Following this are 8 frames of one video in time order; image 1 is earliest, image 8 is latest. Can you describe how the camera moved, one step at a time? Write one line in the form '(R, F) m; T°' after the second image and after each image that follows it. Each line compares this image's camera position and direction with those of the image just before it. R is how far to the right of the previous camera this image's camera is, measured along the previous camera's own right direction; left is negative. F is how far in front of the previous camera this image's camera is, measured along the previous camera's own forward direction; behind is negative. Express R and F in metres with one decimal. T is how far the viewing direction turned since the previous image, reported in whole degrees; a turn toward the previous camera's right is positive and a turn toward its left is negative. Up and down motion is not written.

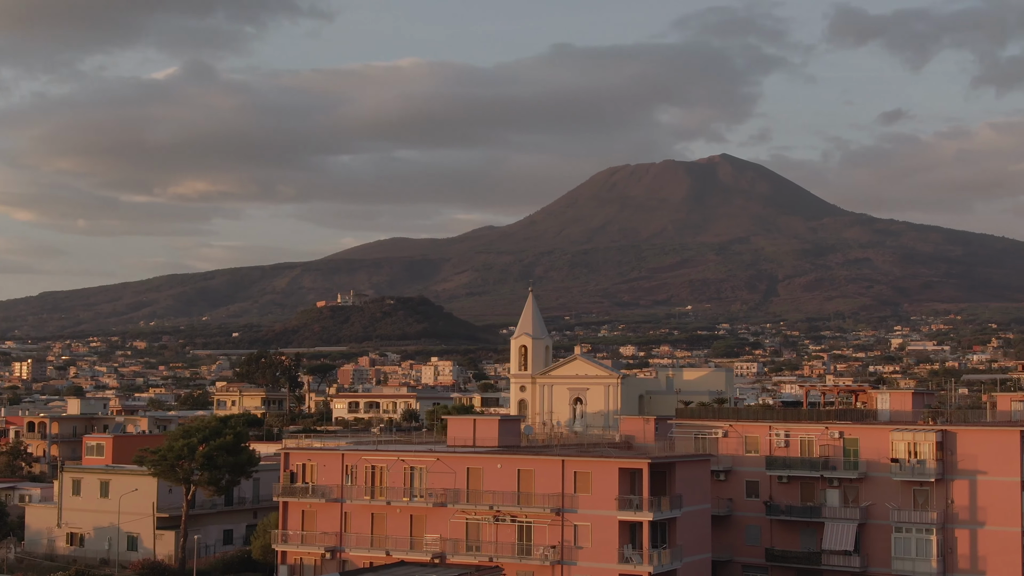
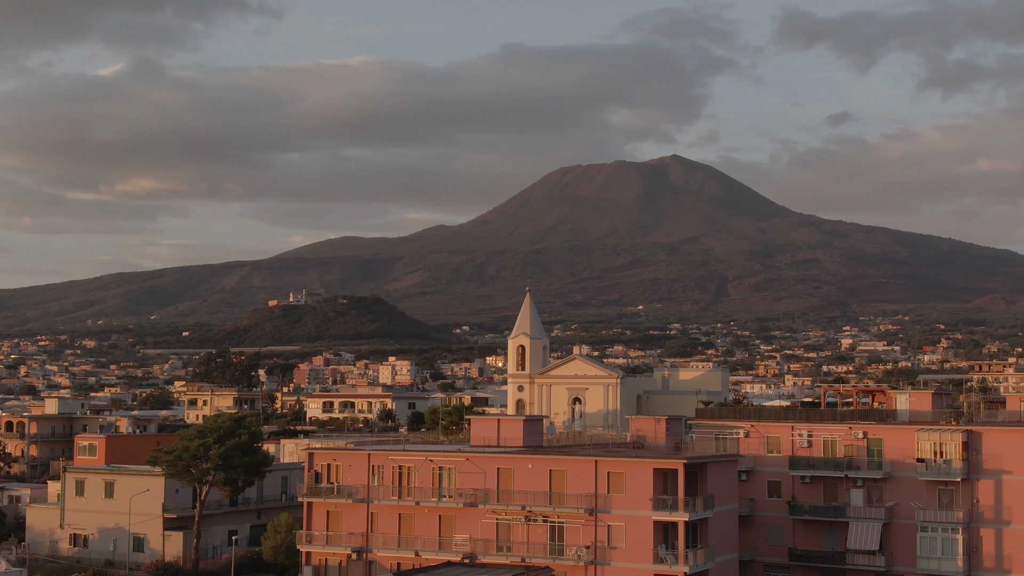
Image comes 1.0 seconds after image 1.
(-2.3, +0.1) m; +2°
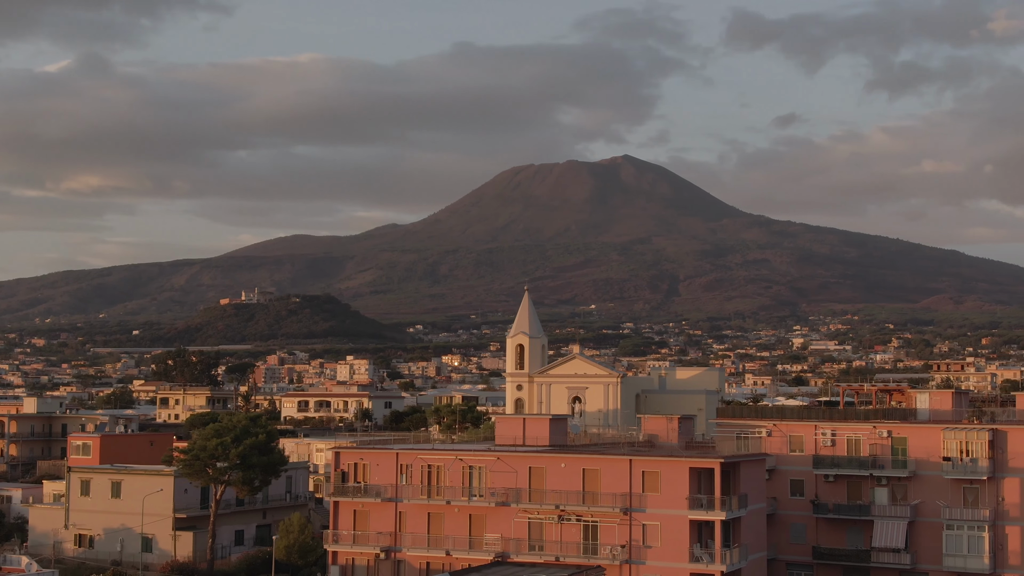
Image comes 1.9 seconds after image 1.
(-2.3, +0.1) m; +2°
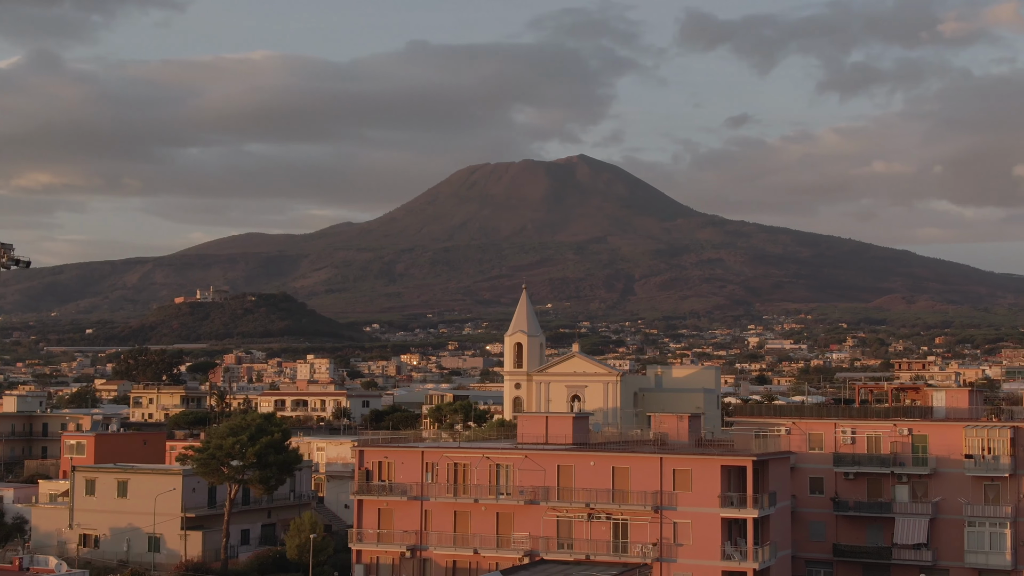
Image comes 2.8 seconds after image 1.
(-2.1, +0.1) m; +2°
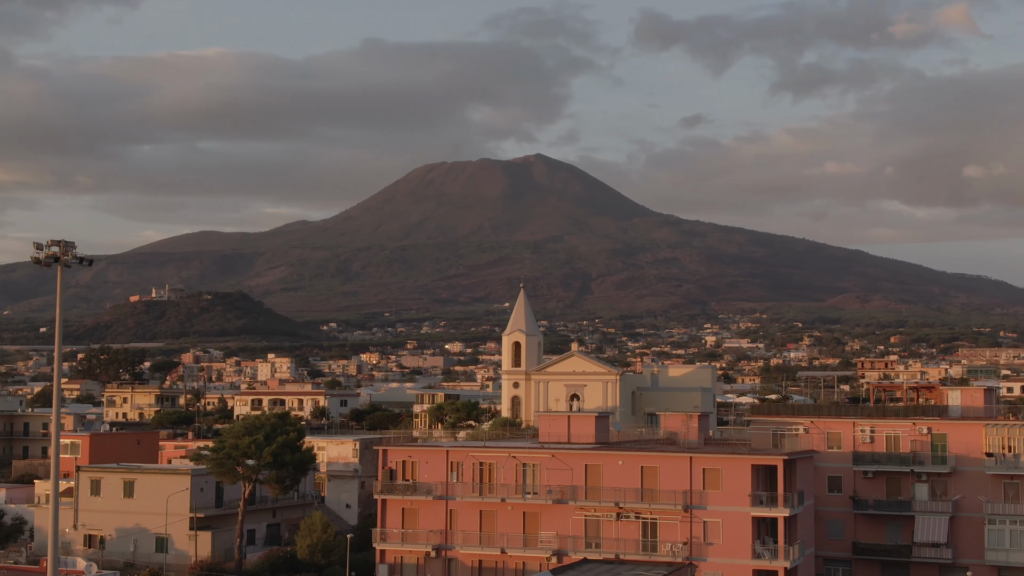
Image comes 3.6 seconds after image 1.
(-2.1, +0.1) m; +2°
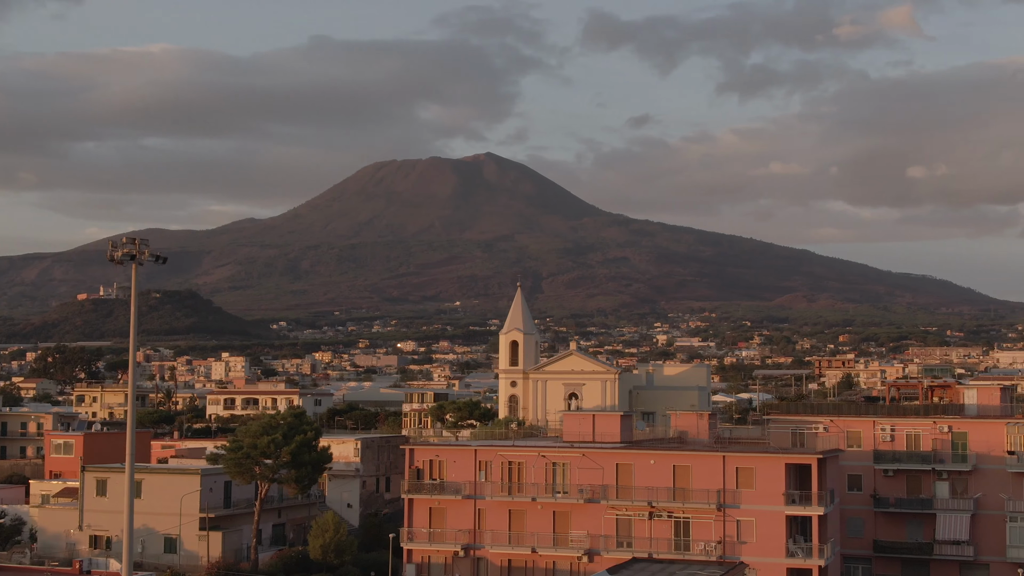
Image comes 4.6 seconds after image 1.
(-2.4, +0.1) m; +2°
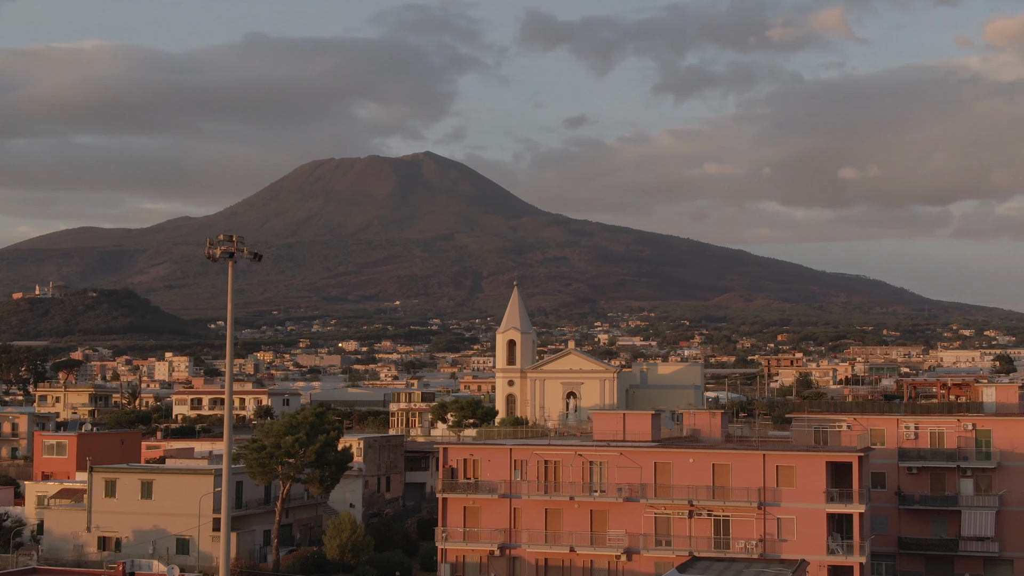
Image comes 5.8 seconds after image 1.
(-2.9, +0.1) m; +2°
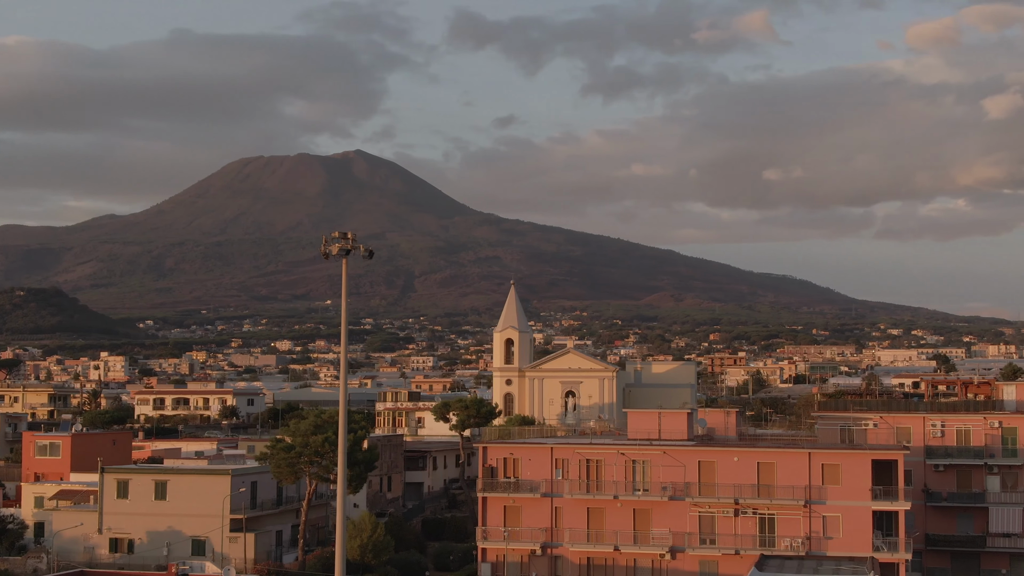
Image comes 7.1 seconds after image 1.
(-3.3, +0.2) m; +3°
